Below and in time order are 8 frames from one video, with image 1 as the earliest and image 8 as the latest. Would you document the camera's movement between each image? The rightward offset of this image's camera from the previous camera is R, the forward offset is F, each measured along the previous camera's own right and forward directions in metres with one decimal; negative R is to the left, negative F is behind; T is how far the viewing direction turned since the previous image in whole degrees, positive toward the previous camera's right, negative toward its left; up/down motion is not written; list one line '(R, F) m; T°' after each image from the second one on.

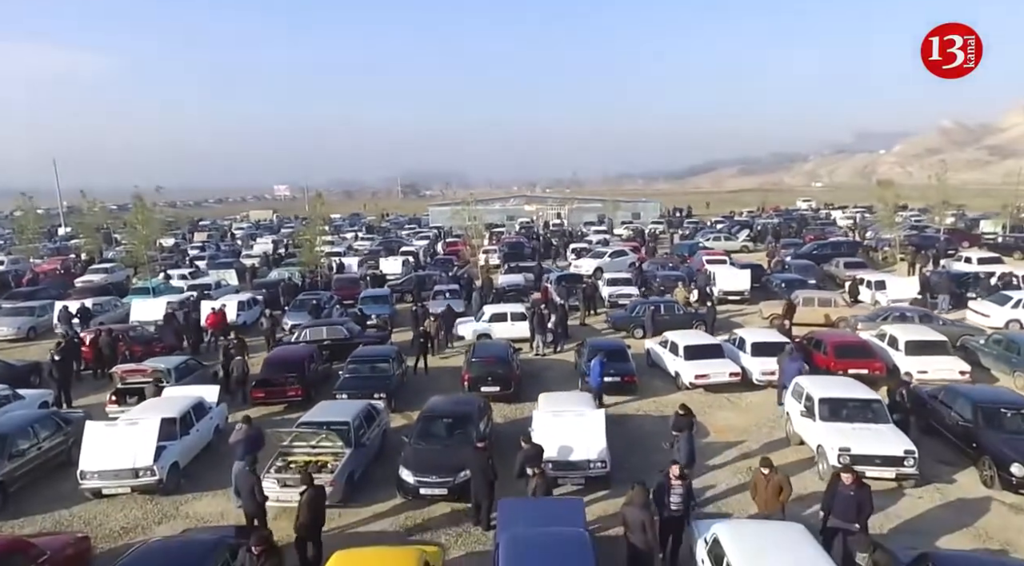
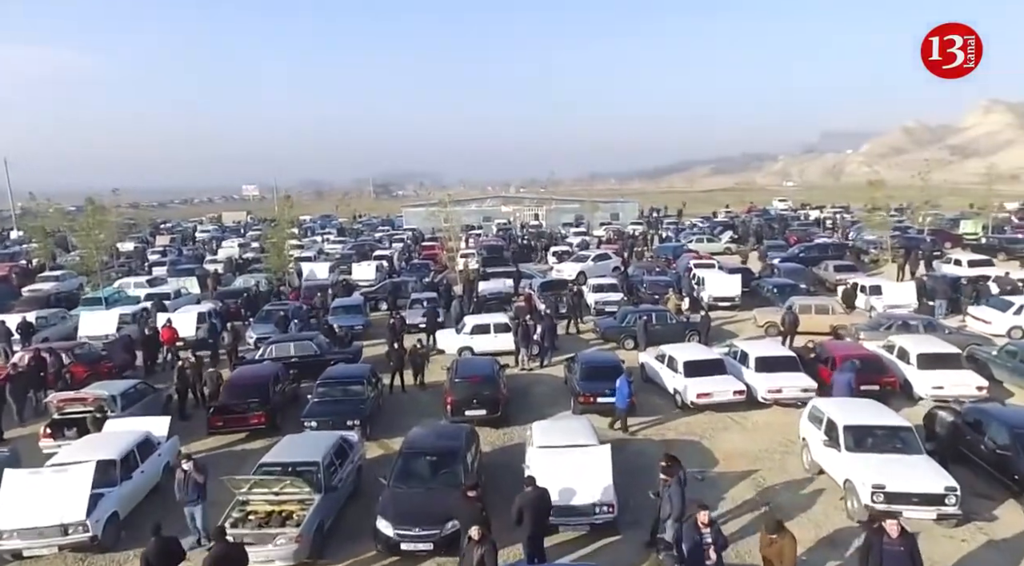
(-0.3, +1.7) m; +2°
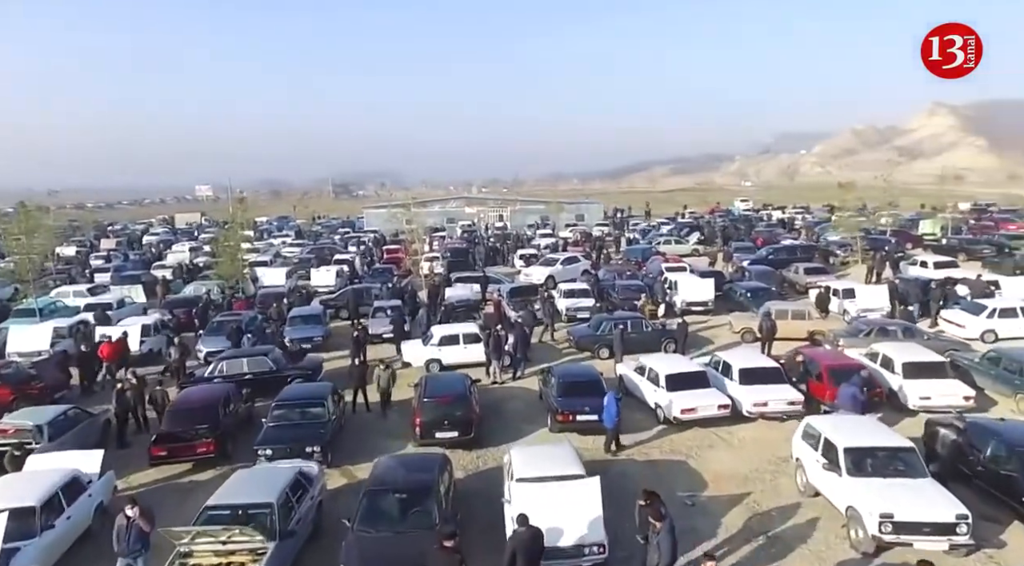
(-0.2, +1.2) m; +3°
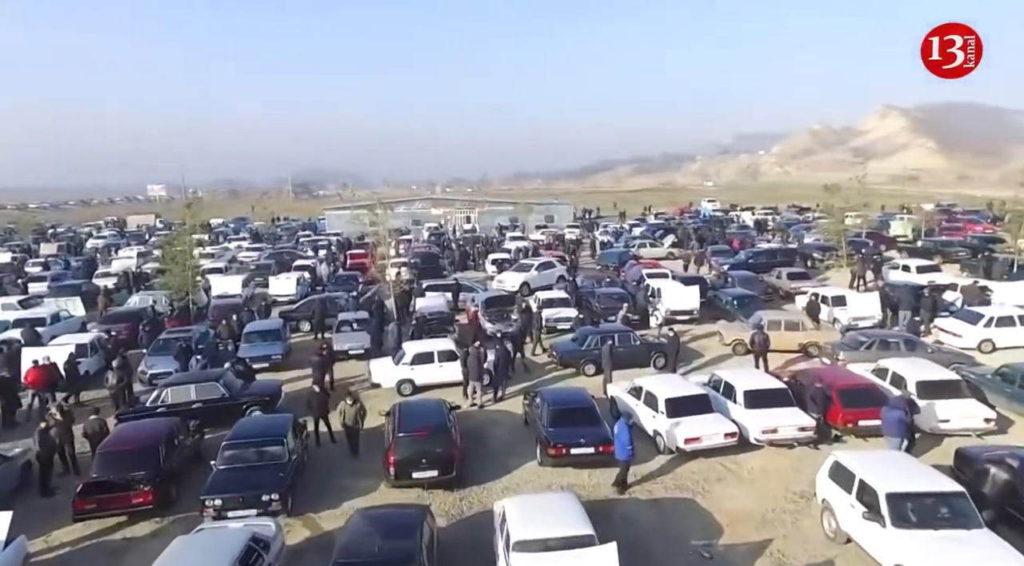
(-0.4, +1.9) m; +3°
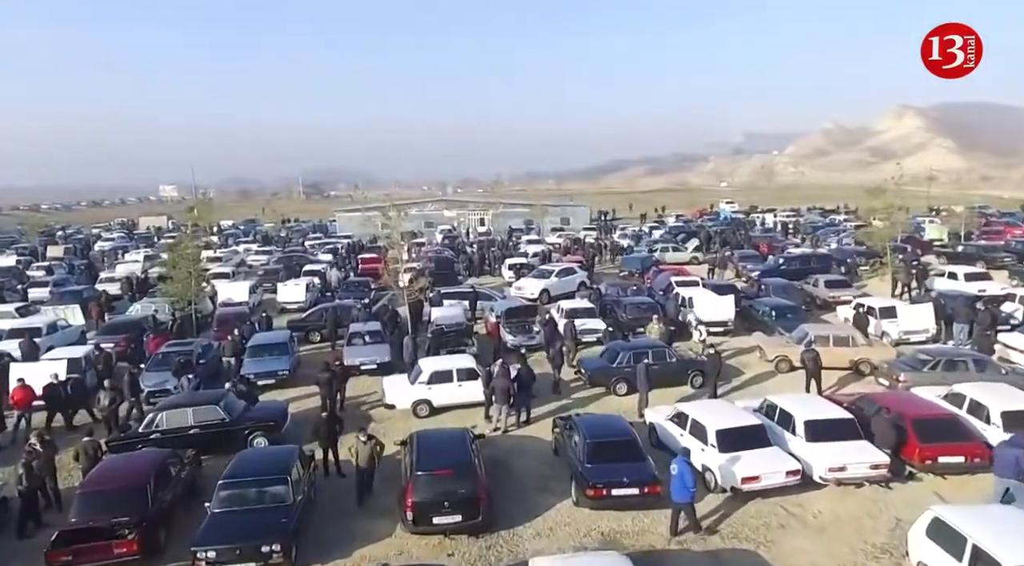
(-0.4, +1.8) m; -1°
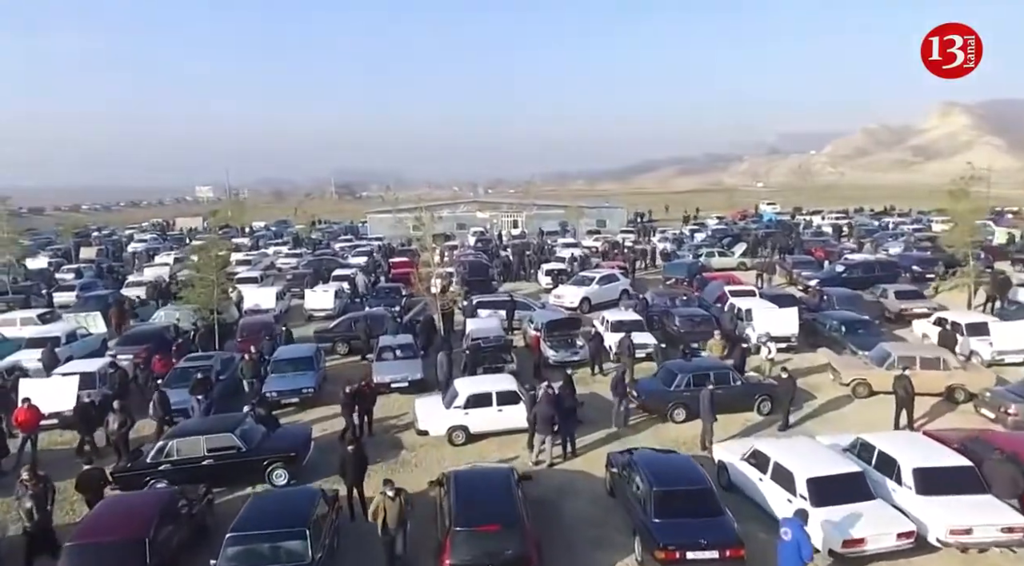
(-0.3, +2.0) m; -2°
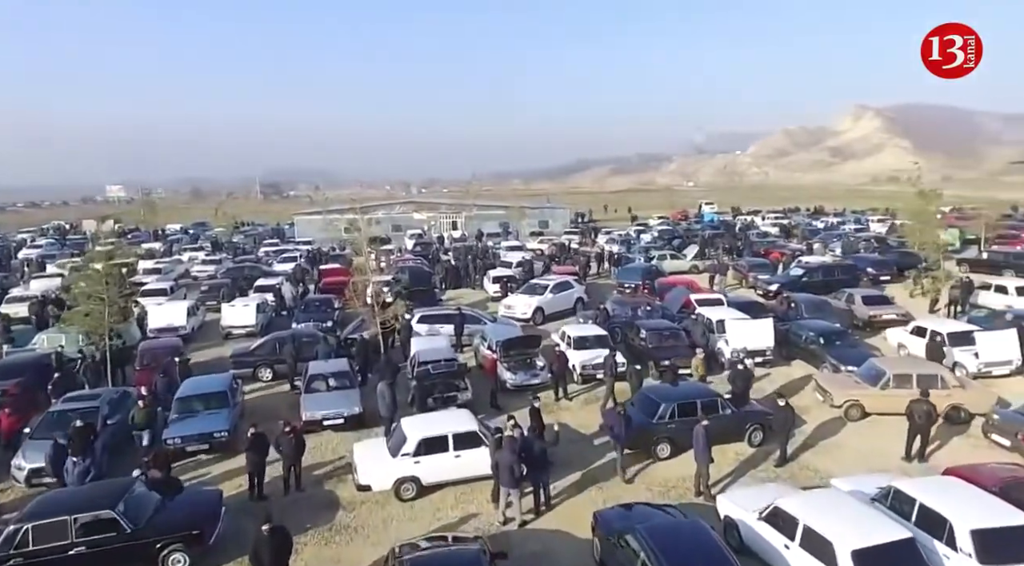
(-0.5, +3.0) m; +5°
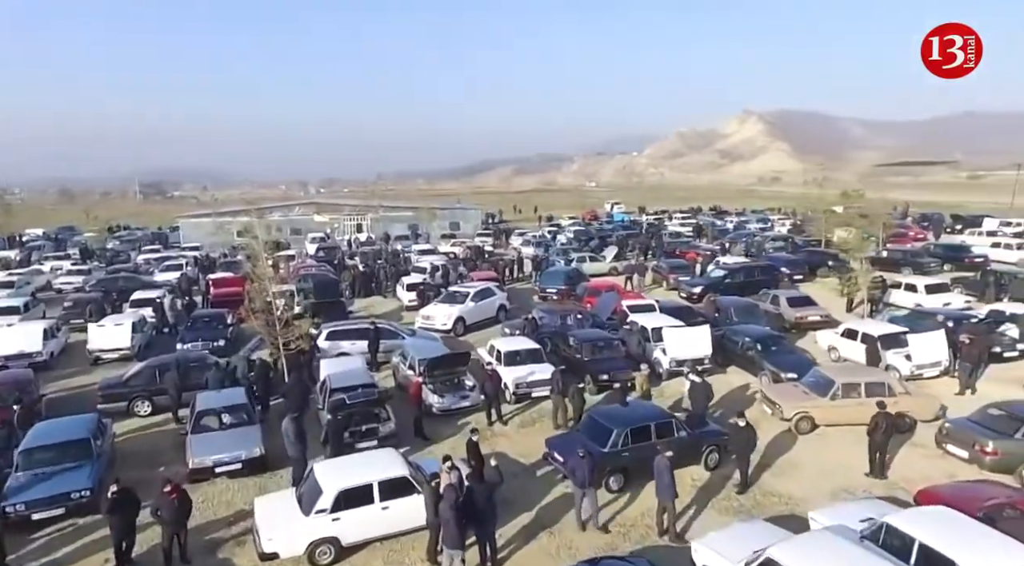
(-0.5, +2.4) m; +7°
